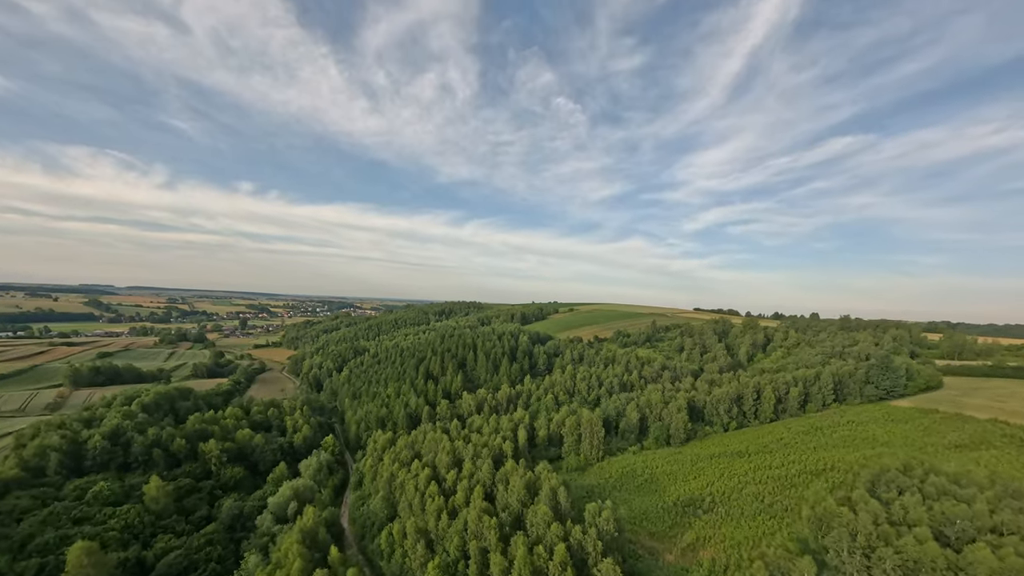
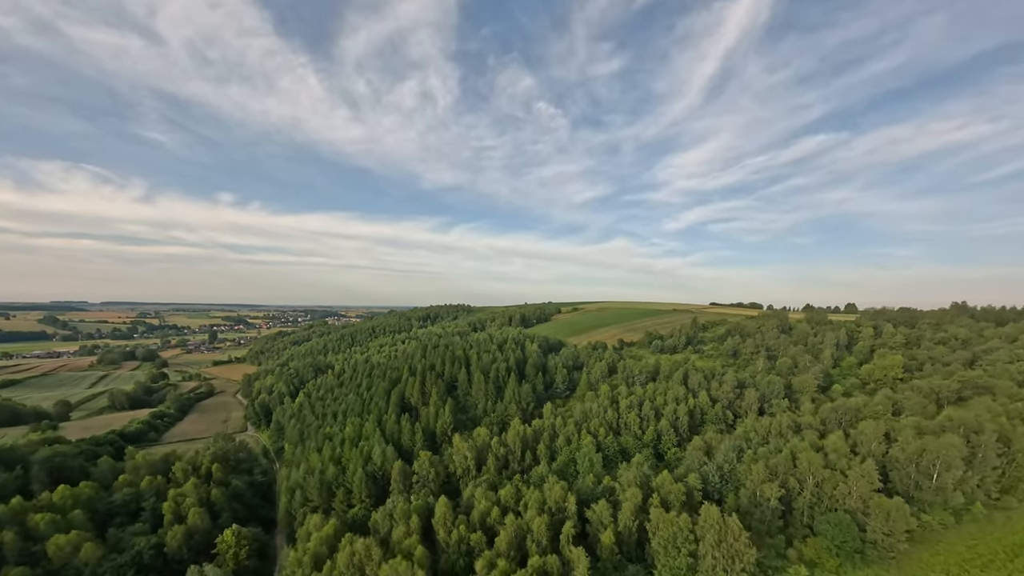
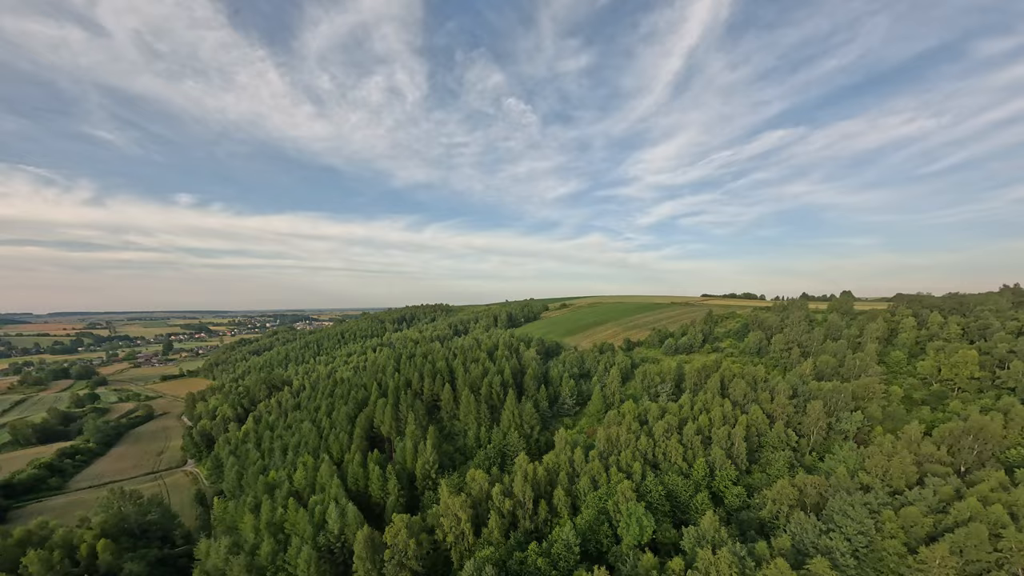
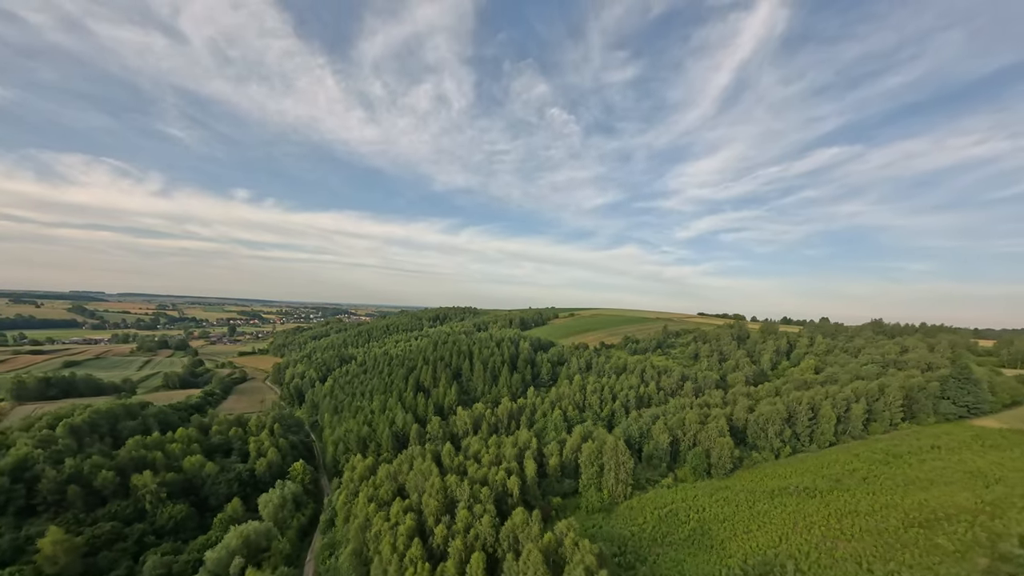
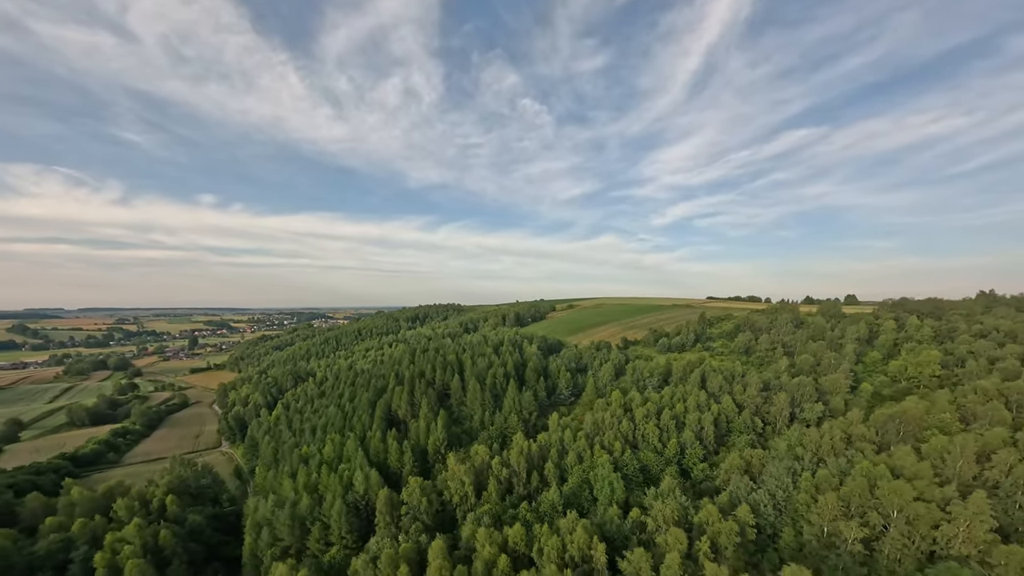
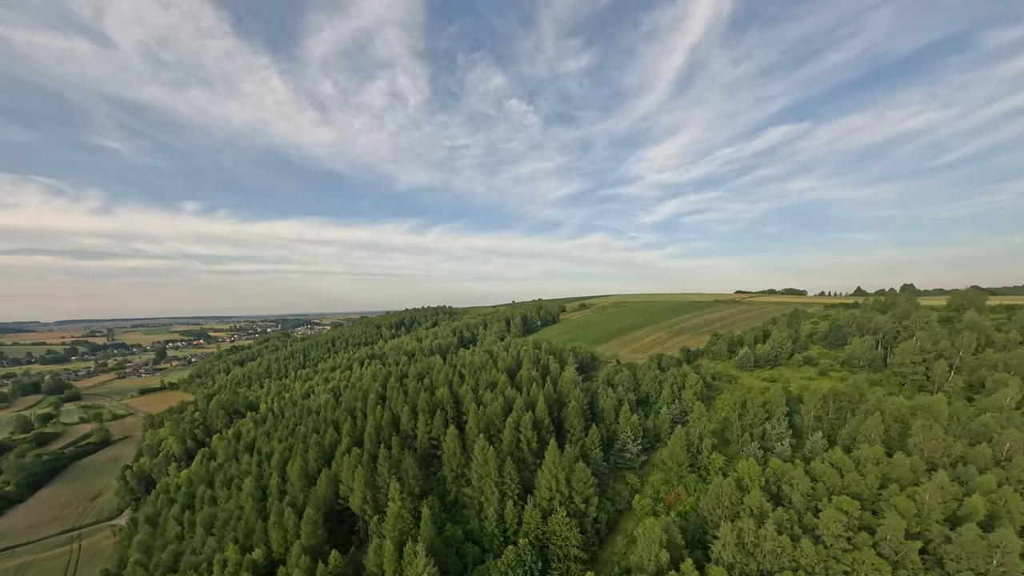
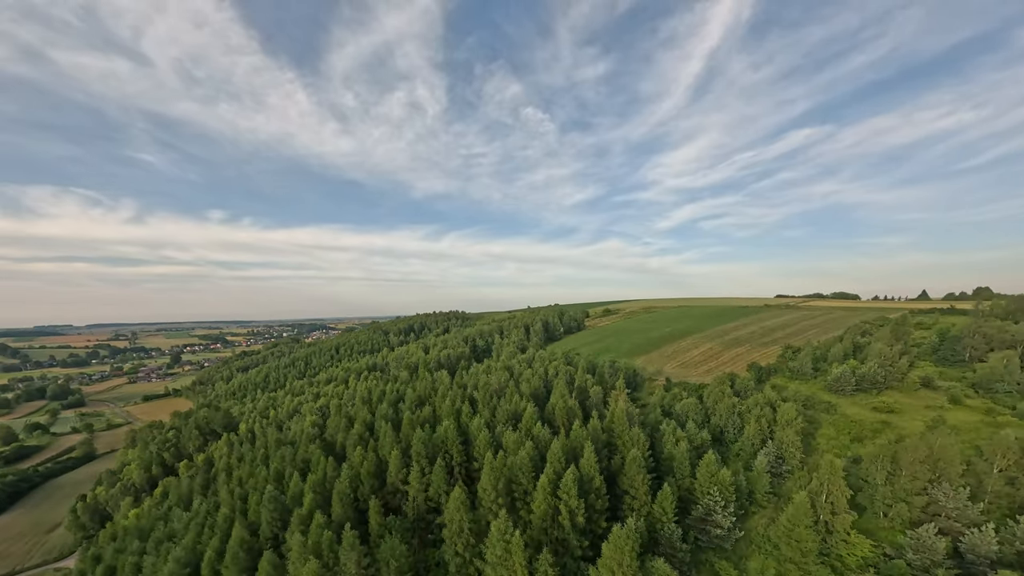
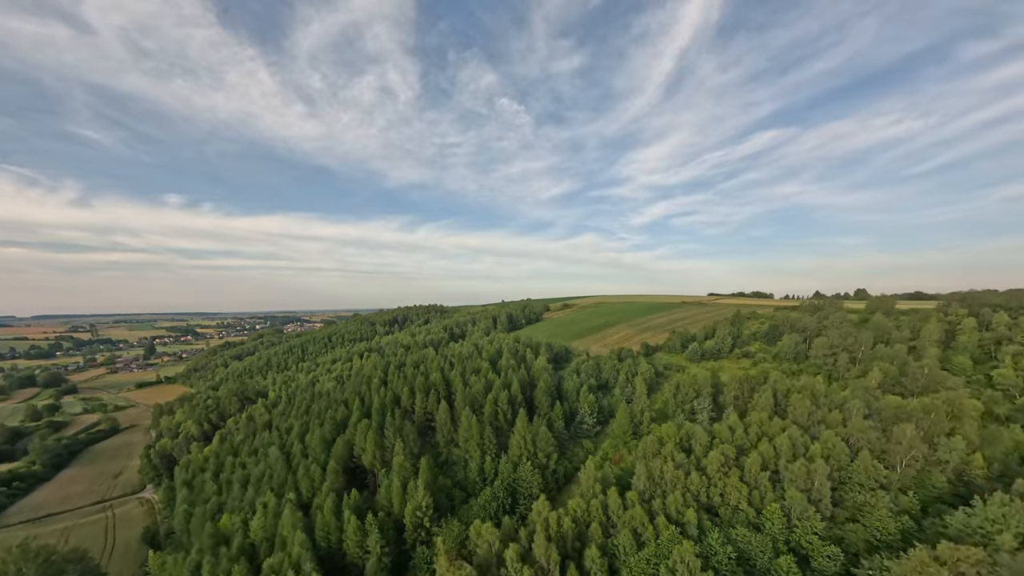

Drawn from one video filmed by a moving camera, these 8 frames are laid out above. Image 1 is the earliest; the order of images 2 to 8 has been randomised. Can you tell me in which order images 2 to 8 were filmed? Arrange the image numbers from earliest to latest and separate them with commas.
4, 2, 5, 3, 8, 6, 7
